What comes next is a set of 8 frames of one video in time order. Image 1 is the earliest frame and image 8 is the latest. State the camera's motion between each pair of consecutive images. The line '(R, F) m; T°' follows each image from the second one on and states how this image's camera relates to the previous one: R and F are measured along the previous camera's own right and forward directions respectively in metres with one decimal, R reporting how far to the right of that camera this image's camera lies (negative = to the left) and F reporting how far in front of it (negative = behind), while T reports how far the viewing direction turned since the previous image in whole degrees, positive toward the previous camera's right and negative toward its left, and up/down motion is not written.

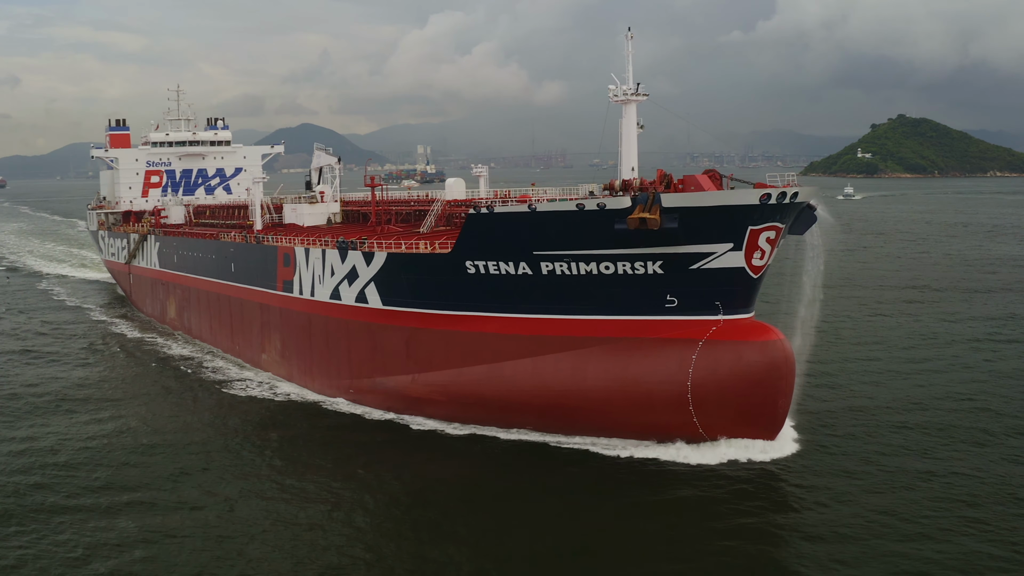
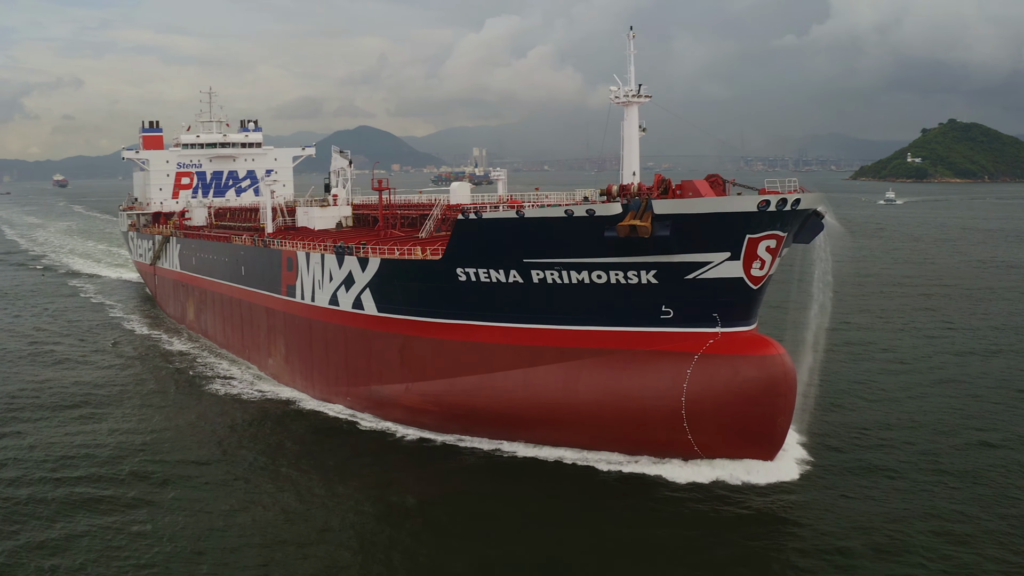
(+0.8, +0.5) m; -3°
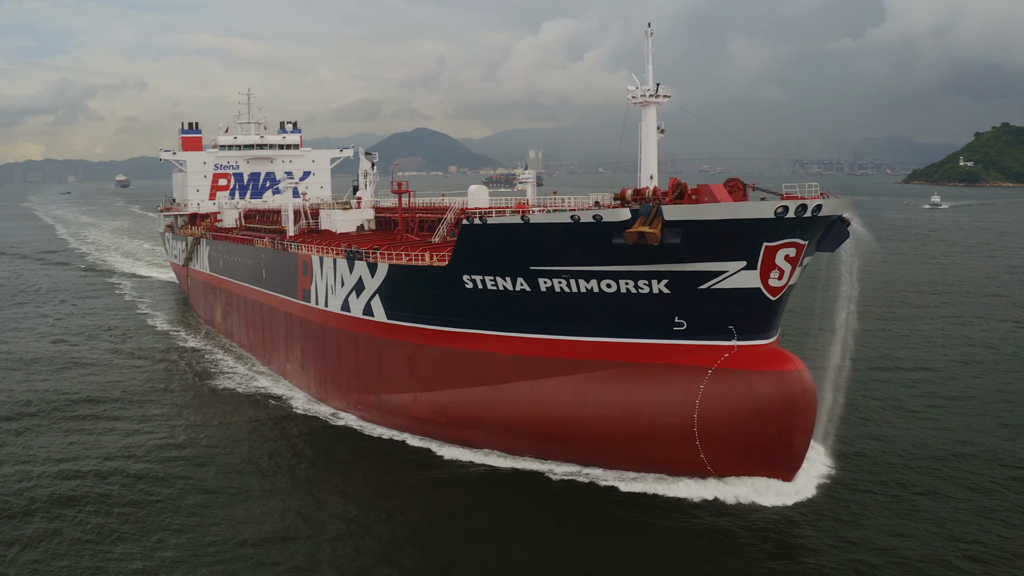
(+0.5, +0.5) m; -3°
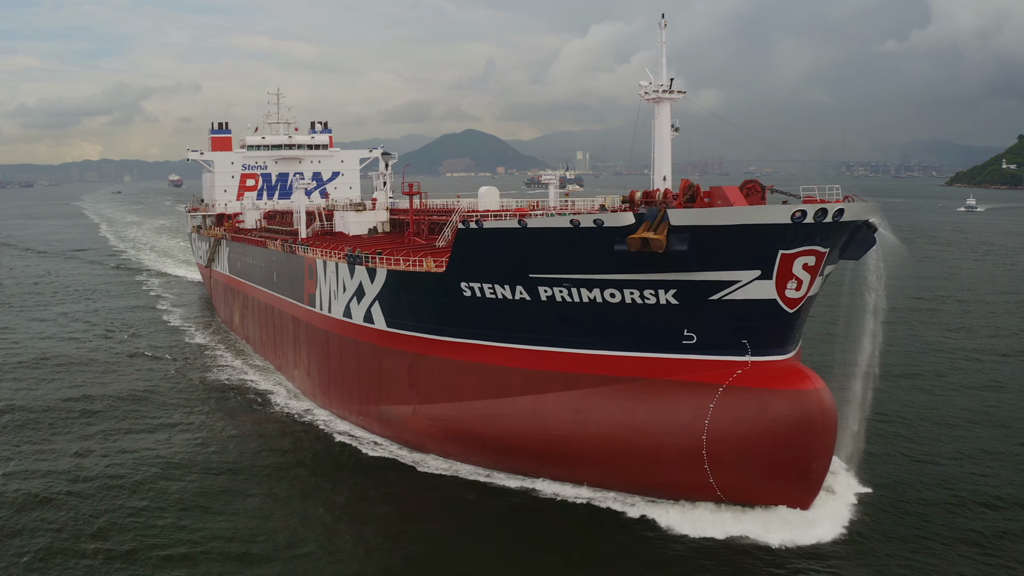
(+0.5, +0.7) m; -3°
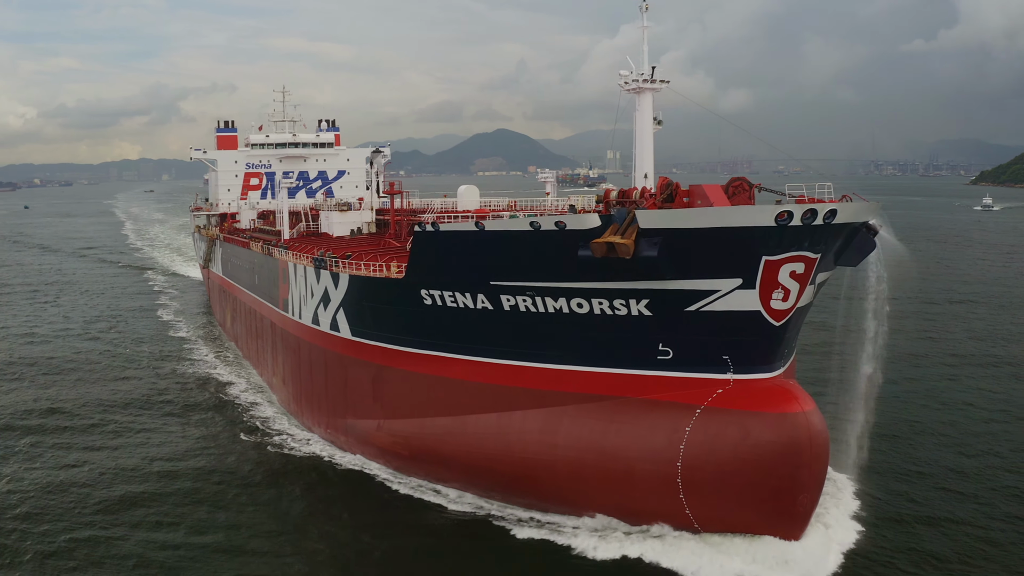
(+0.8, +1.0) m; -1°
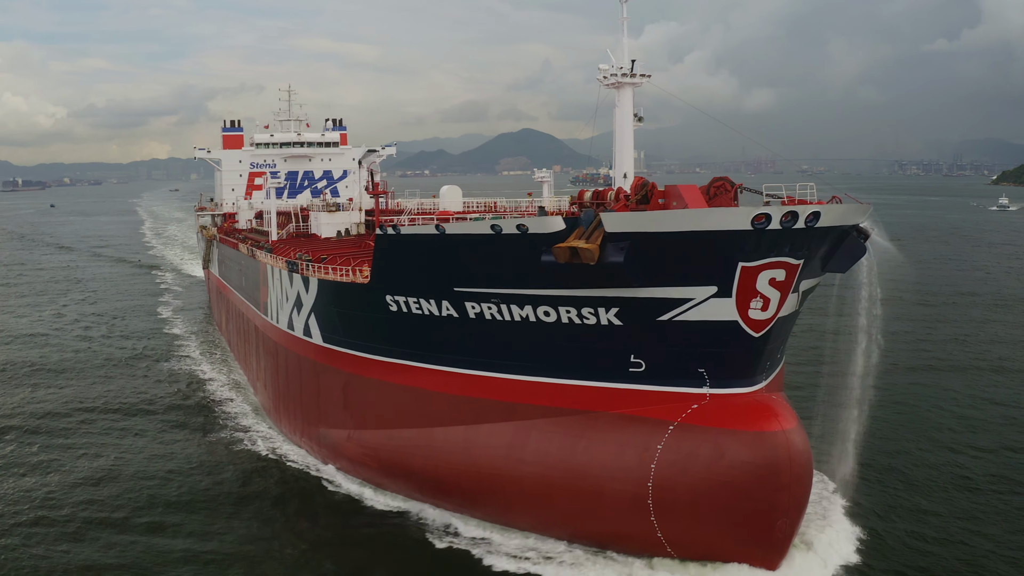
(+0.6, +0.6) m; -1°
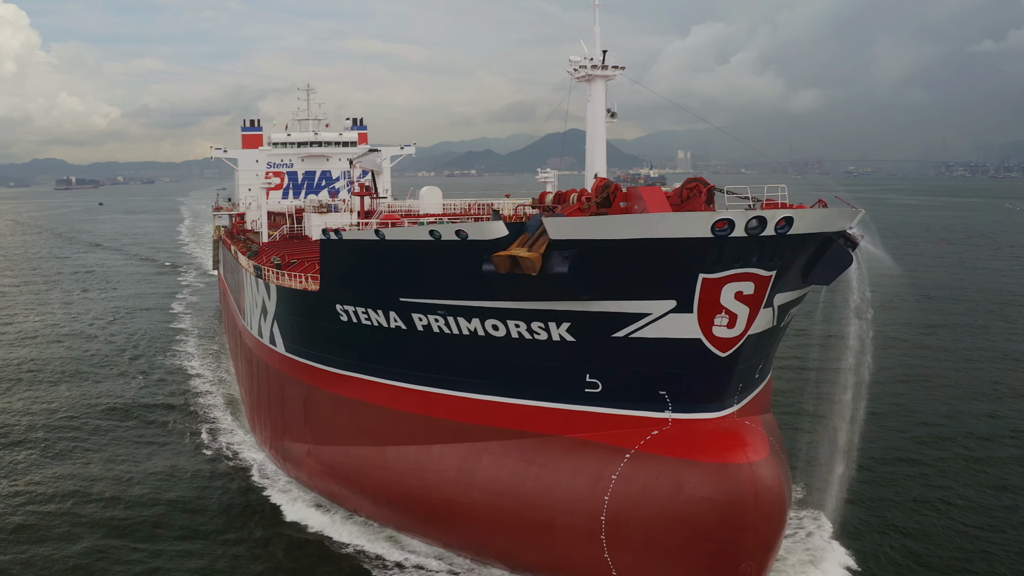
(+0.9, +0.8) m; -2°
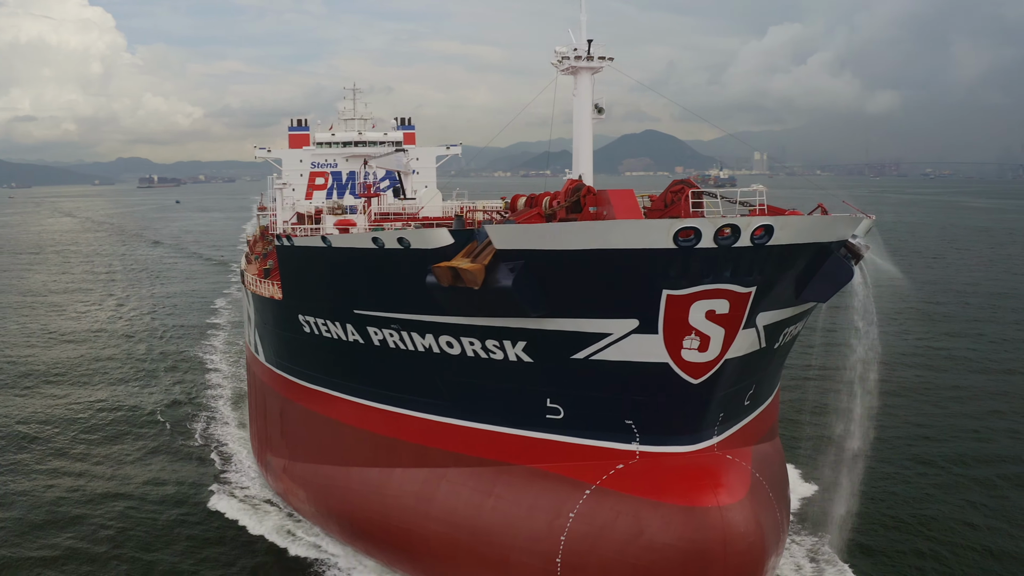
(+1.0, +0.8) m; -4°
